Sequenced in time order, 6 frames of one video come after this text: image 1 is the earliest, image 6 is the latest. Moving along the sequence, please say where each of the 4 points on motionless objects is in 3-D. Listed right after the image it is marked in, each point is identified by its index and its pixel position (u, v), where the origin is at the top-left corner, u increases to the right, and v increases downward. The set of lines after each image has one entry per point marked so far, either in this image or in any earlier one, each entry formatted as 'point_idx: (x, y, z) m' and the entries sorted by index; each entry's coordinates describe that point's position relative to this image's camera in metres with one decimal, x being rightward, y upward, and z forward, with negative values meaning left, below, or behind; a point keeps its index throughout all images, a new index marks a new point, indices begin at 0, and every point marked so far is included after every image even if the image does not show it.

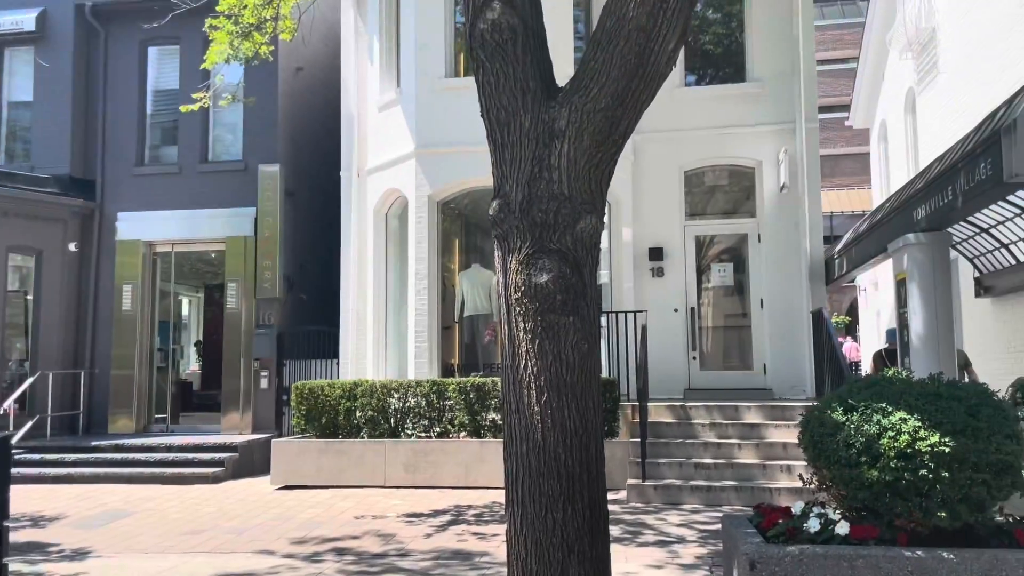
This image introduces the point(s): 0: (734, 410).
0: (+2.7, -1.5, +10.2) m
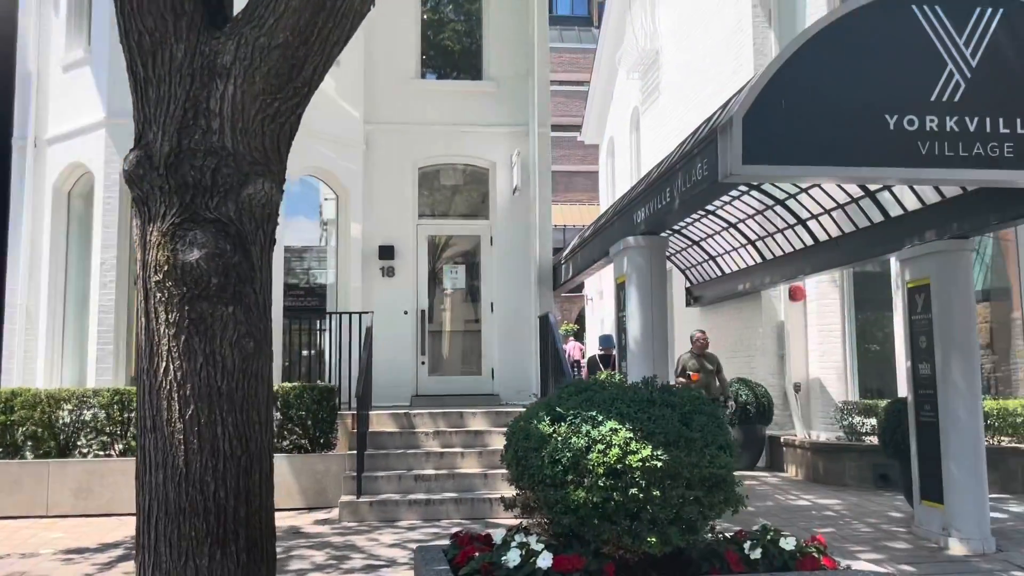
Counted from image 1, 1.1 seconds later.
0: (-0.6, -1.5, +9.8) m
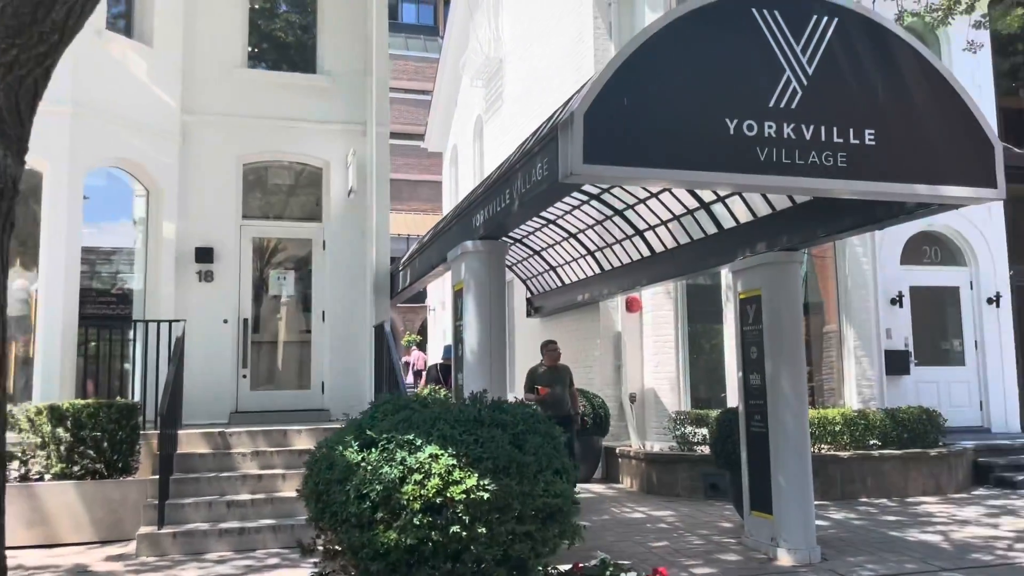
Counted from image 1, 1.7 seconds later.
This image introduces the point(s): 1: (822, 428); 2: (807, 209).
0: (-2.5, -1.6, +9.0) m
1: (+3.8, -1.7, +10.3) m
2: (+2.5, +0.7, +7.0) m
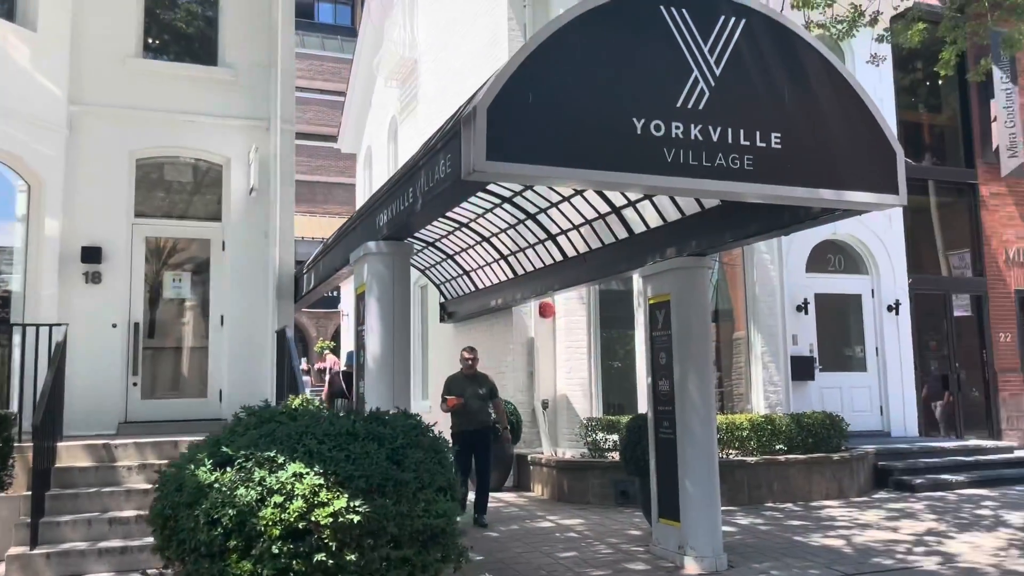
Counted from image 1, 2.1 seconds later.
0: (-3.4, -1.6, +8.5) m
1: (+2.7, -1.8, +10.4) m
2: (+1.7, +0.6, +7.0) m
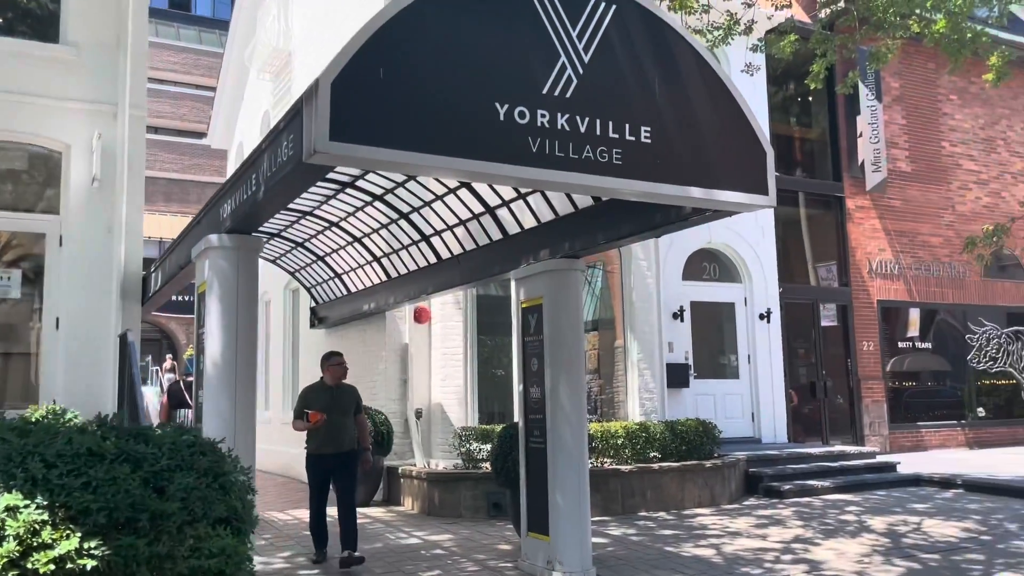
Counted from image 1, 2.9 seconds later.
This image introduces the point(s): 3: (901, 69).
0: (-4.7, -1.6, +7.5) m
1: (+1.1, -1.9, +10.2) m
2: (+0.6, +0.6, +6.7) m
3: (+7.5, +4.2, +16.0) m
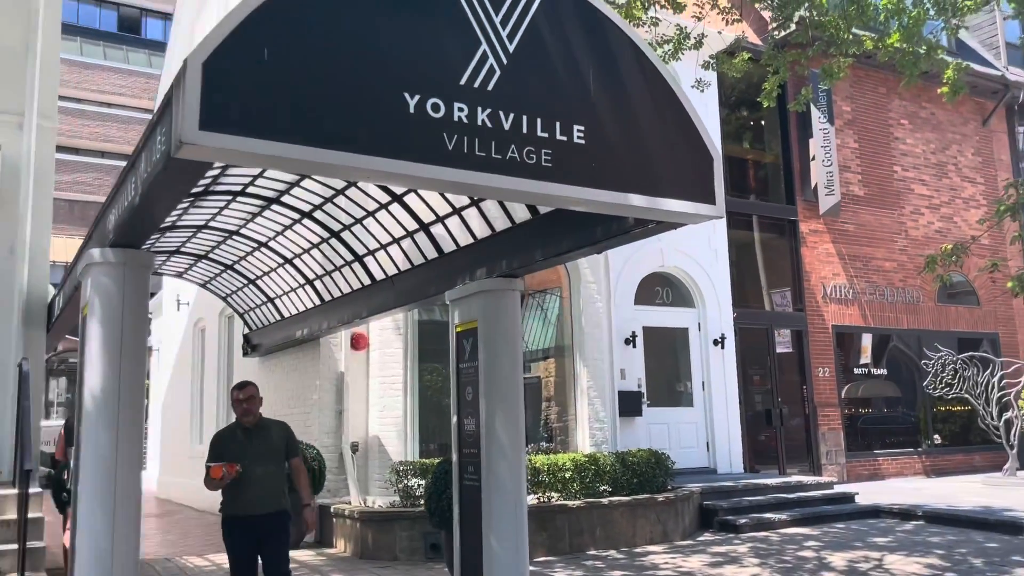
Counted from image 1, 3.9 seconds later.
0: (-5.2, -1.8, +6.6) m
1: (+0.5, -2.1, +9.6) m
2: (+0.1, +0.4, +6.2) m
3: (+6.5, +3.7, +15.9) m
